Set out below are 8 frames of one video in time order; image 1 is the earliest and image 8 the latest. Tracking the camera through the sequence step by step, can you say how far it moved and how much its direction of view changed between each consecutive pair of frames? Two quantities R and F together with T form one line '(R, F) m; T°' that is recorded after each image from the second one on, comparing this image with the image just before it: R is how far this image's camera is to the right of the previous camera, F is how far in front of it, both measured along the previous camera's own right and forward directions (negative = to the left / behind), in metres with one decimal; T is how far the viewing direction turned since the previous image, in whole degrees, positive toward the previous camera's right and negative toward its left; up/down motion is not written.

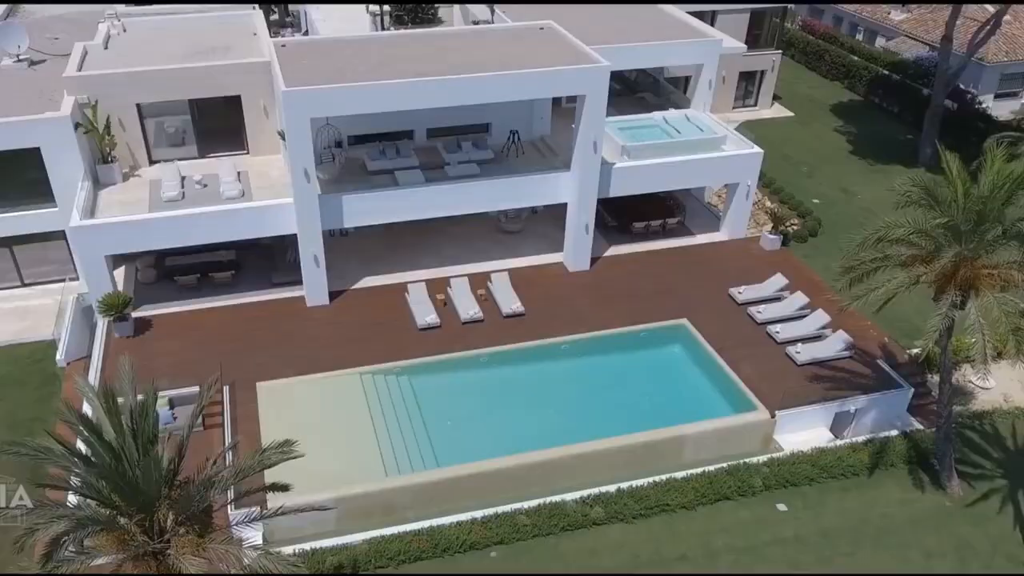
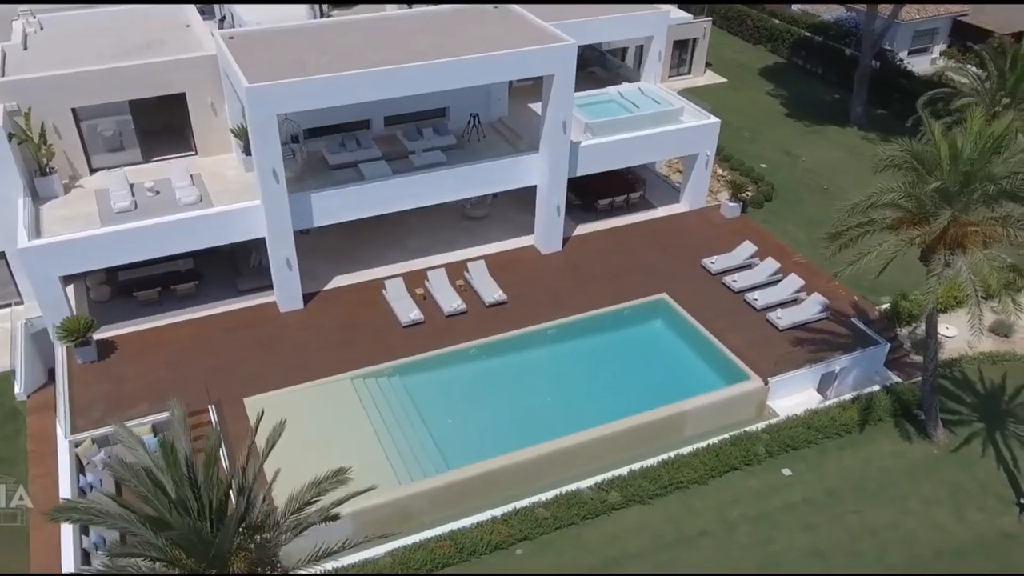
(-1.8, +0.5) m; +6°
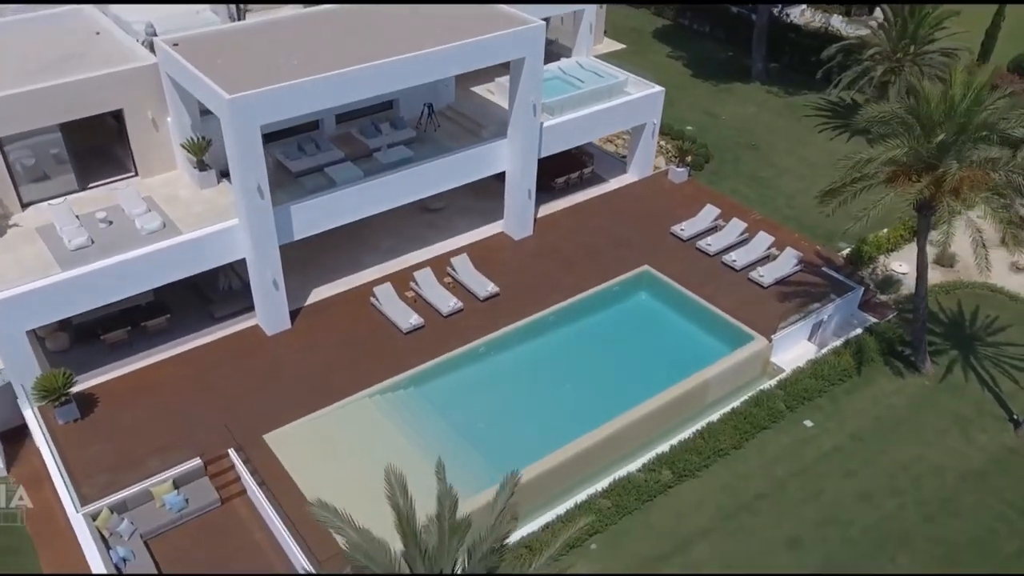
(-3.5, +0.8) m; +10°
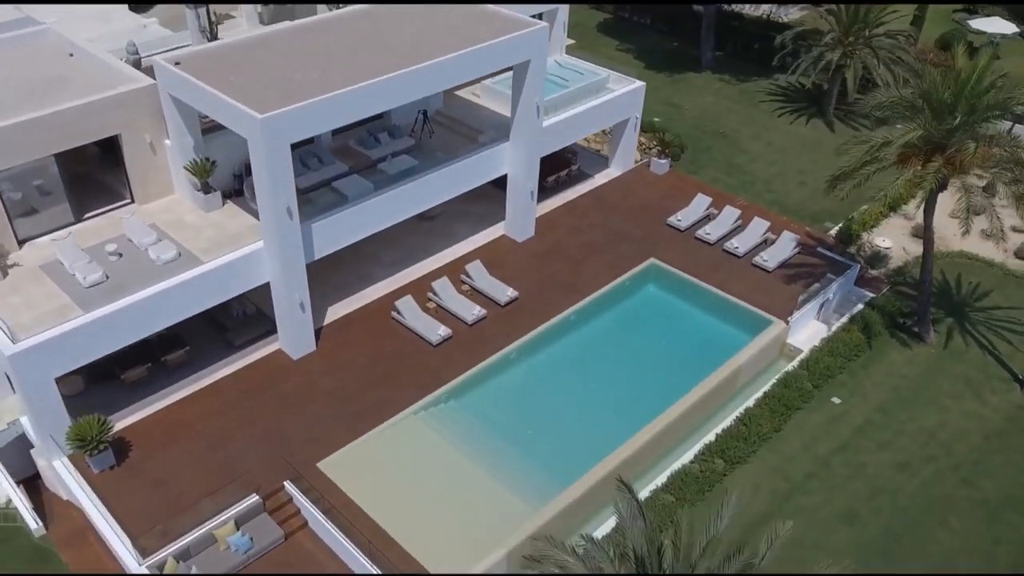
(-2.7, +0.3) m; +6°
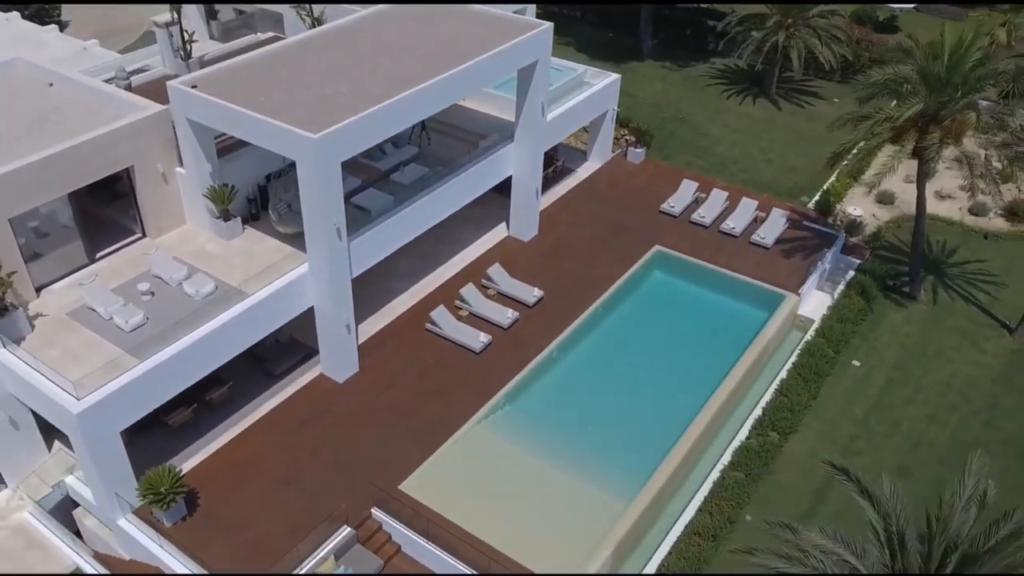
(-3.4, +0.2) m; +8°
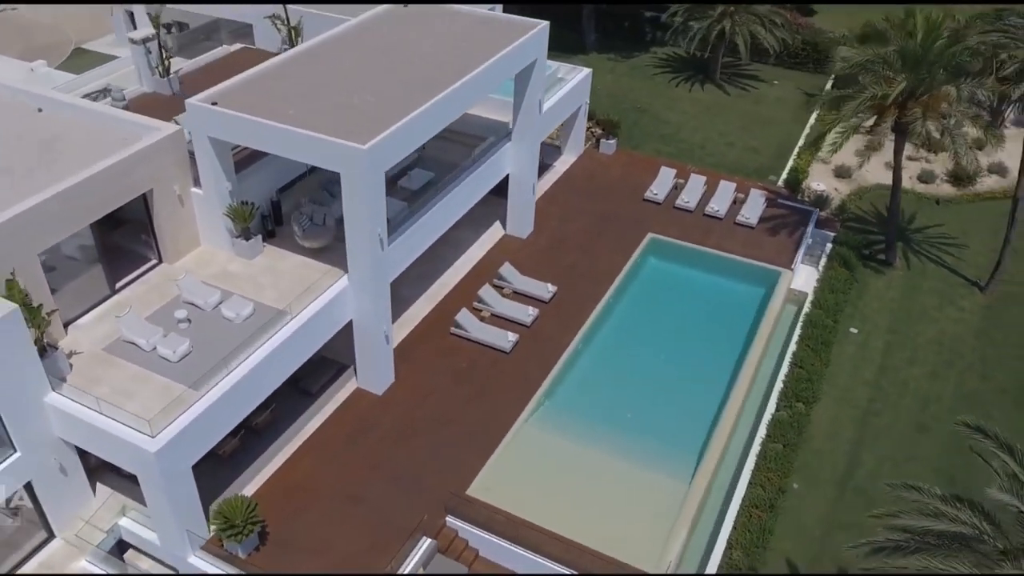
(-2.8, +0.1) m; +7°
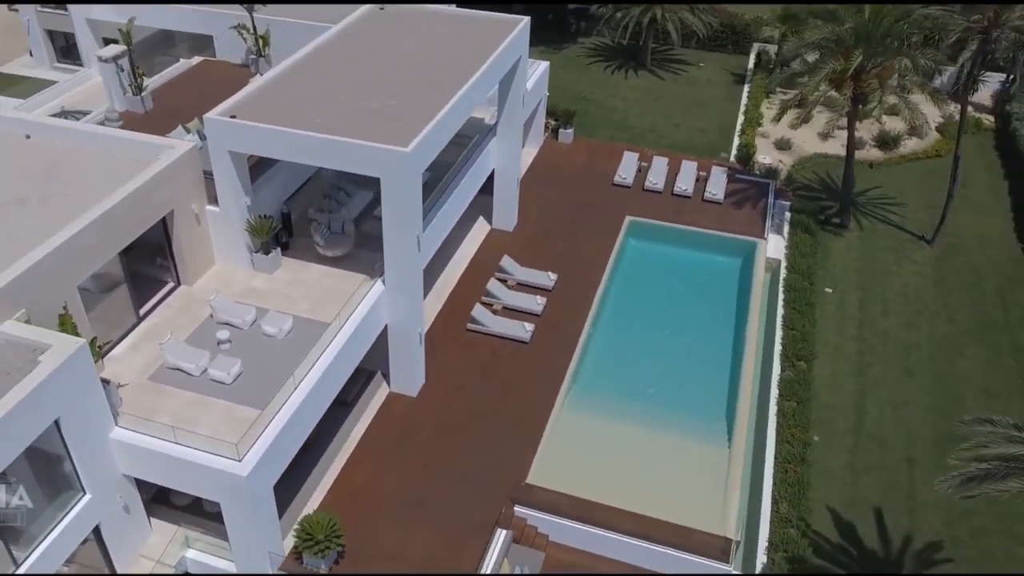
(-2.8, -0.1) m; +8°
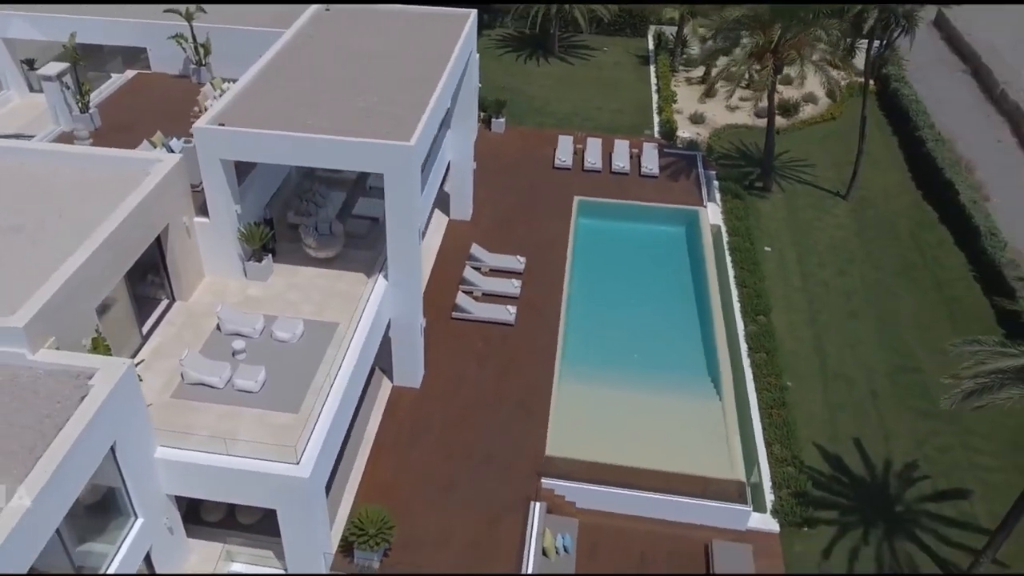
(-2.4, -0.4) m; +8°
